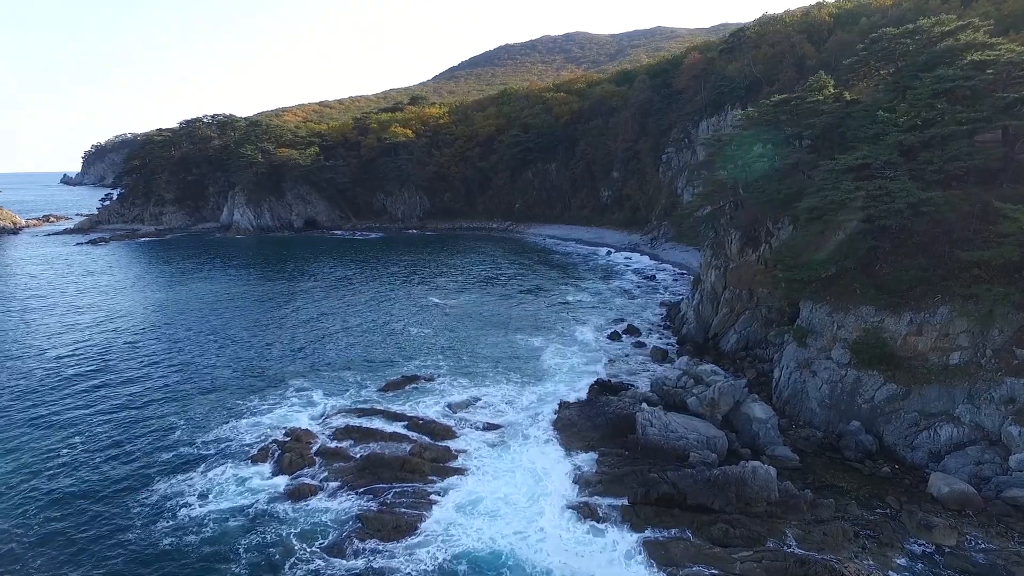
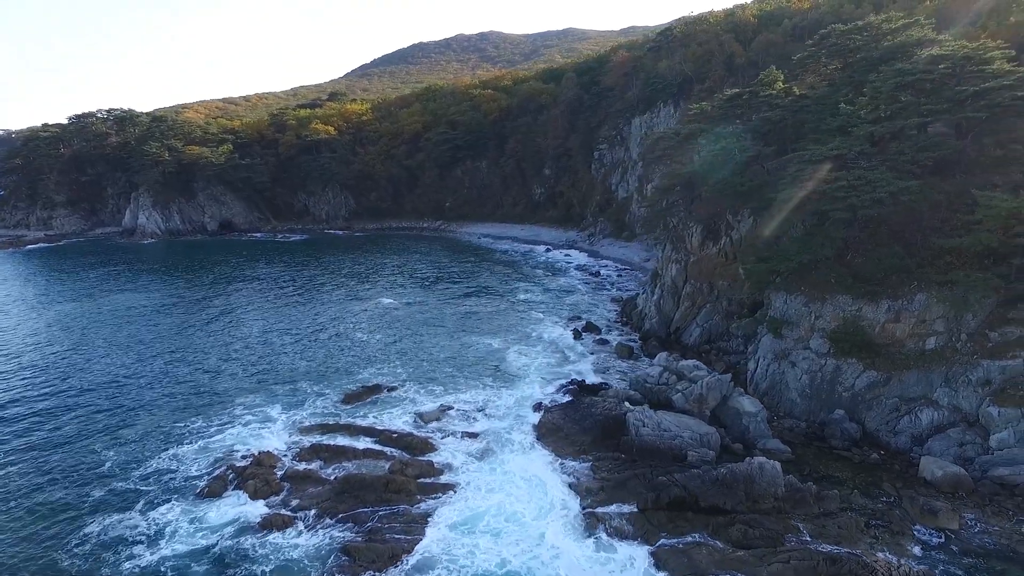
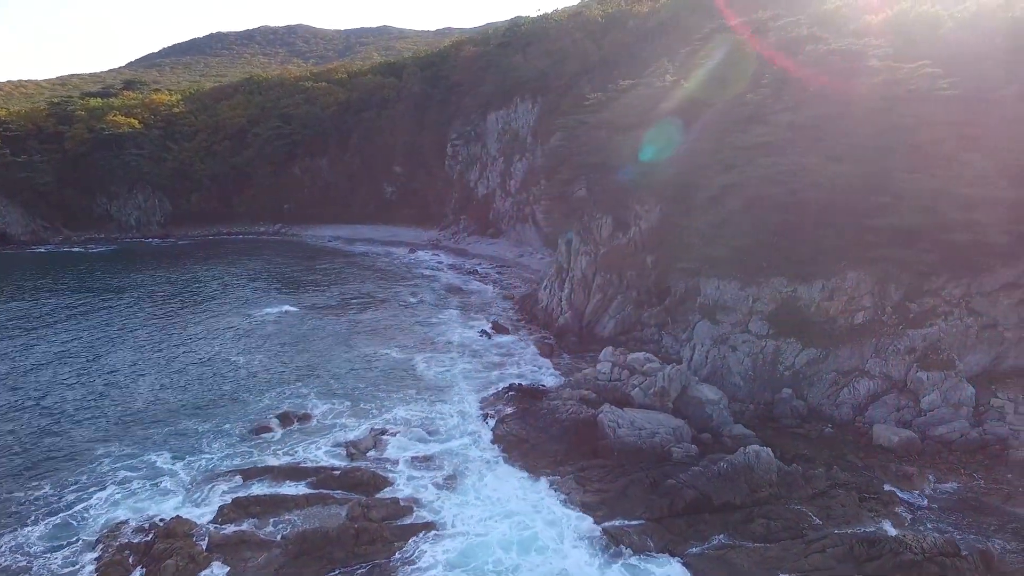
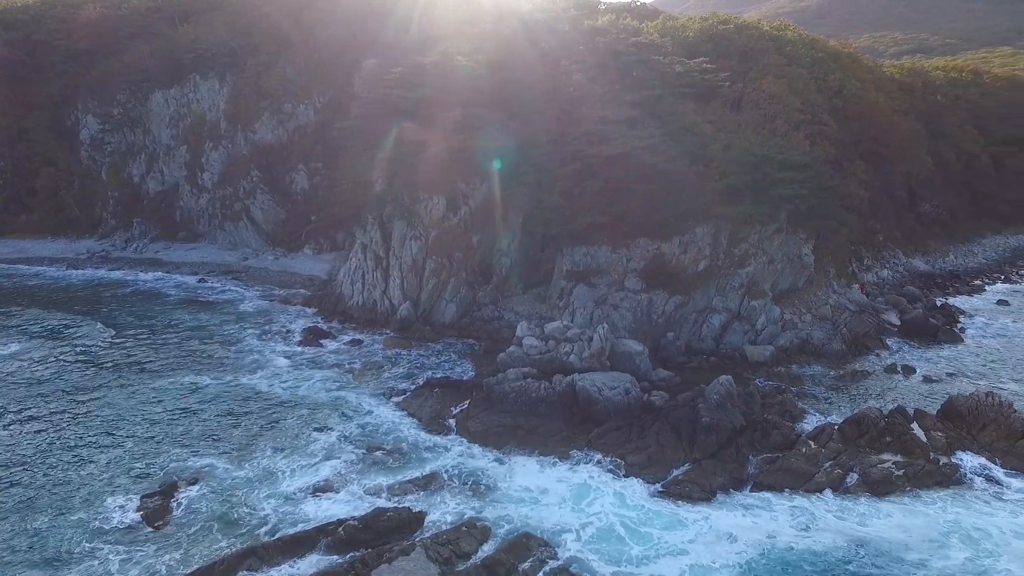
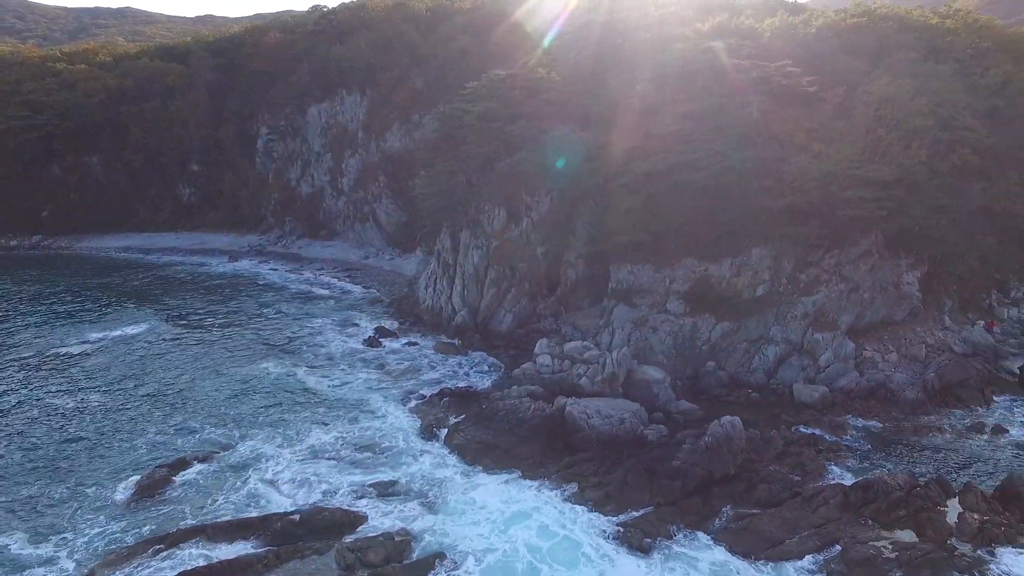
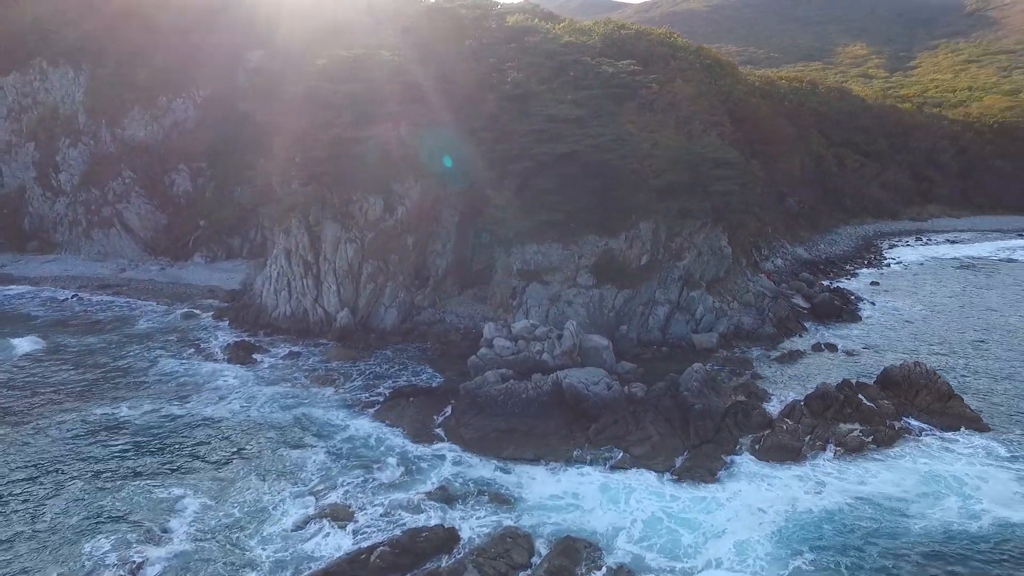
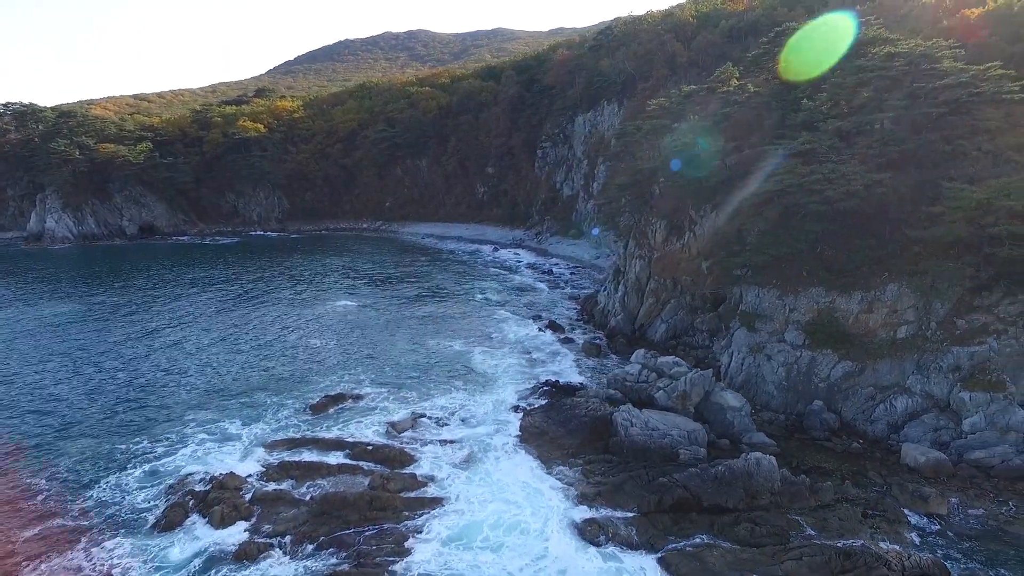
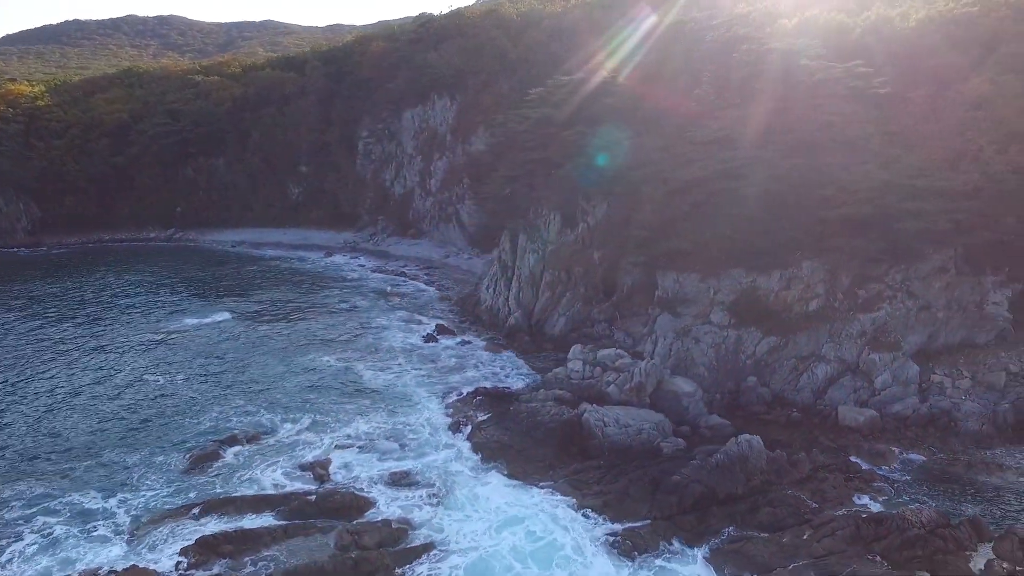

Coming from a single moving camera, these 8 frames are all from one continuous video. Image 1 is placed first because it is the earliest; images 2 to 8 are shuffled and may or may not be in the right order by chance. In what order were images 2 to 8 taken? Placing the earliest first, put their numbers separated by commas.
2, 7, 3, 8, 5, 4, 6
